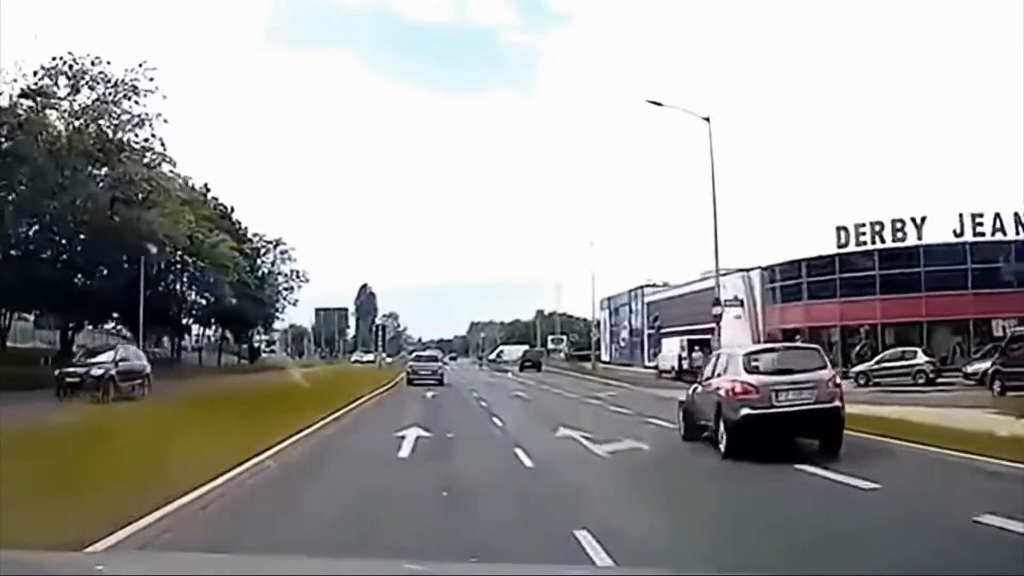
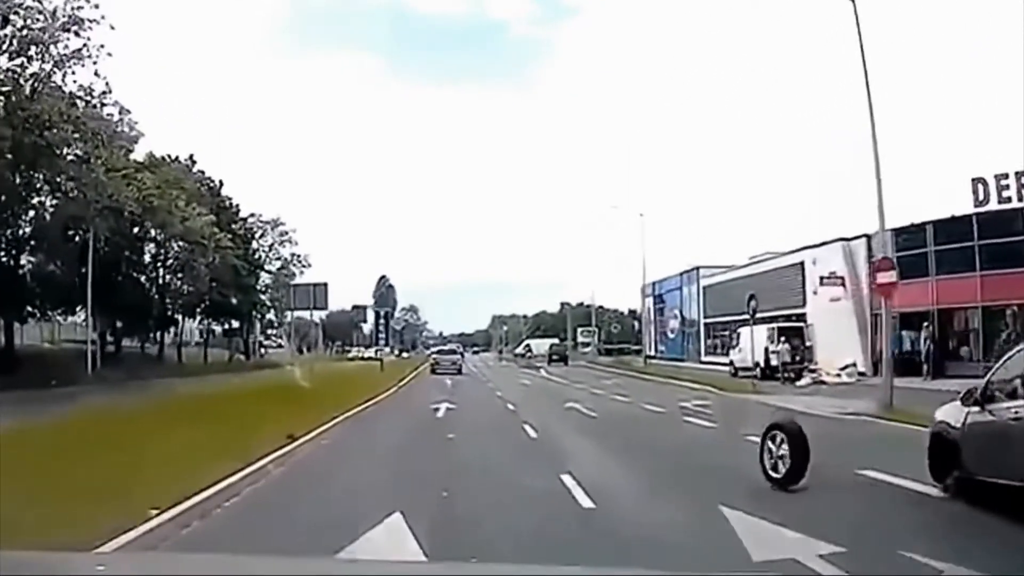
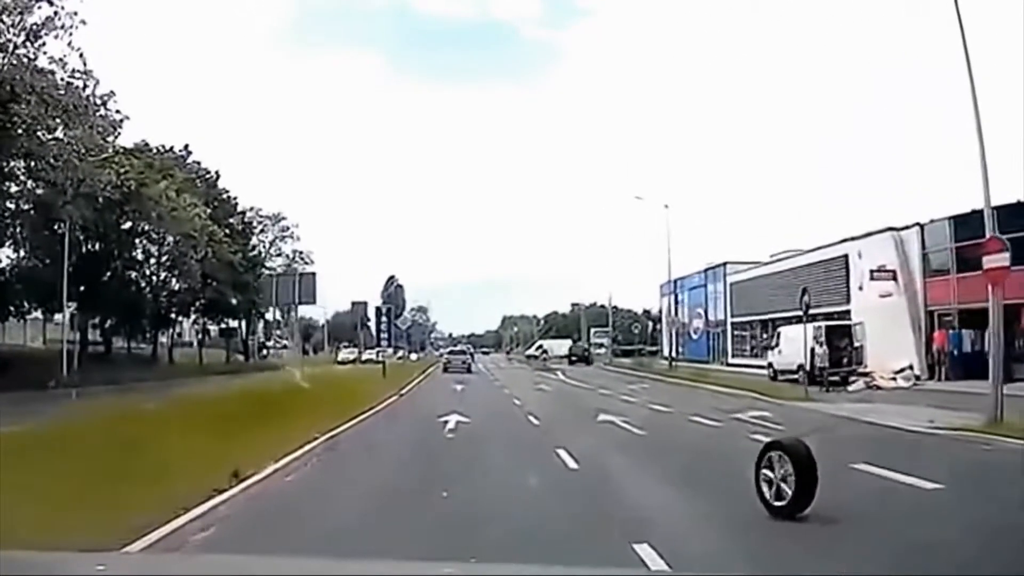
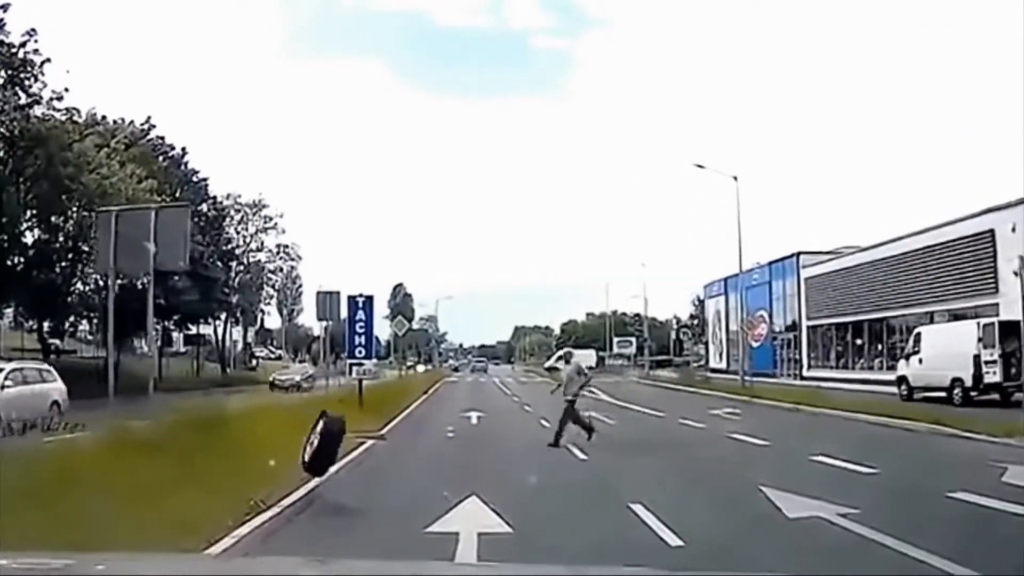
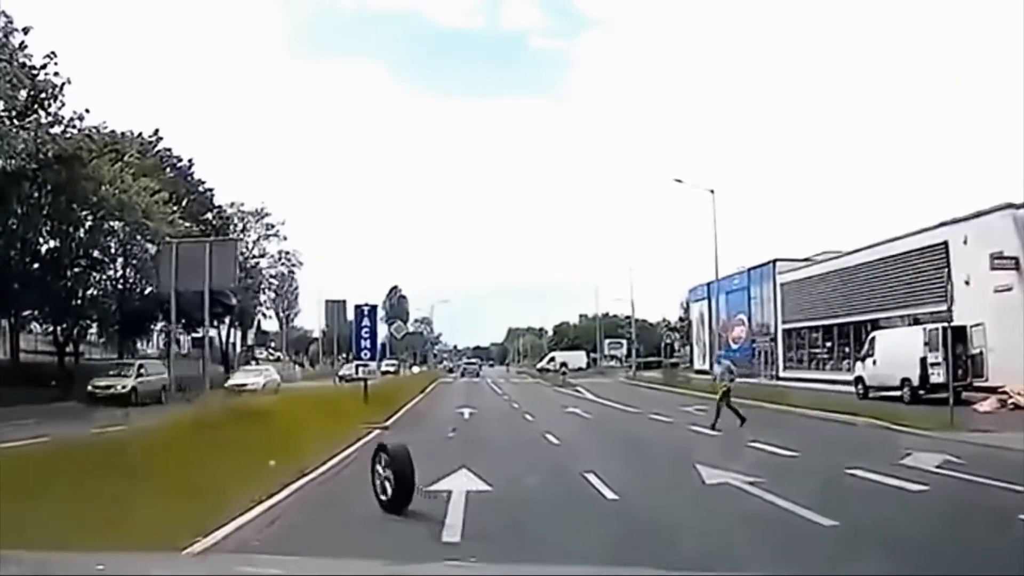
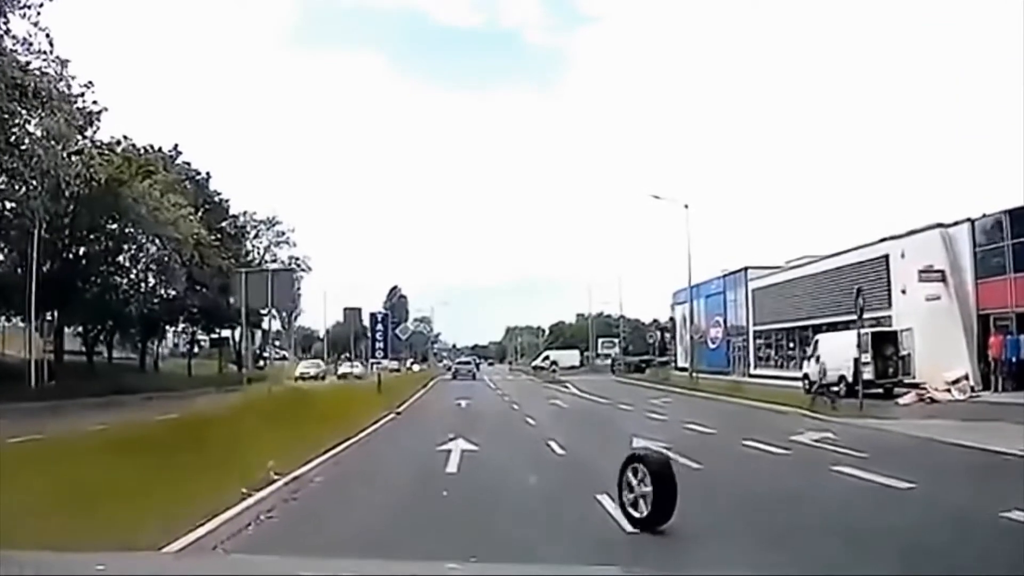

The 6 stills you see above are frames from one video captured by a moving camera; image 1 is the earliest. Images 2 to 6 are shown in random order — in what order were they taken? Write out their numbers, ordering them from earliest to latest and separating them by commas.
2, 3, 6, 5, 4
